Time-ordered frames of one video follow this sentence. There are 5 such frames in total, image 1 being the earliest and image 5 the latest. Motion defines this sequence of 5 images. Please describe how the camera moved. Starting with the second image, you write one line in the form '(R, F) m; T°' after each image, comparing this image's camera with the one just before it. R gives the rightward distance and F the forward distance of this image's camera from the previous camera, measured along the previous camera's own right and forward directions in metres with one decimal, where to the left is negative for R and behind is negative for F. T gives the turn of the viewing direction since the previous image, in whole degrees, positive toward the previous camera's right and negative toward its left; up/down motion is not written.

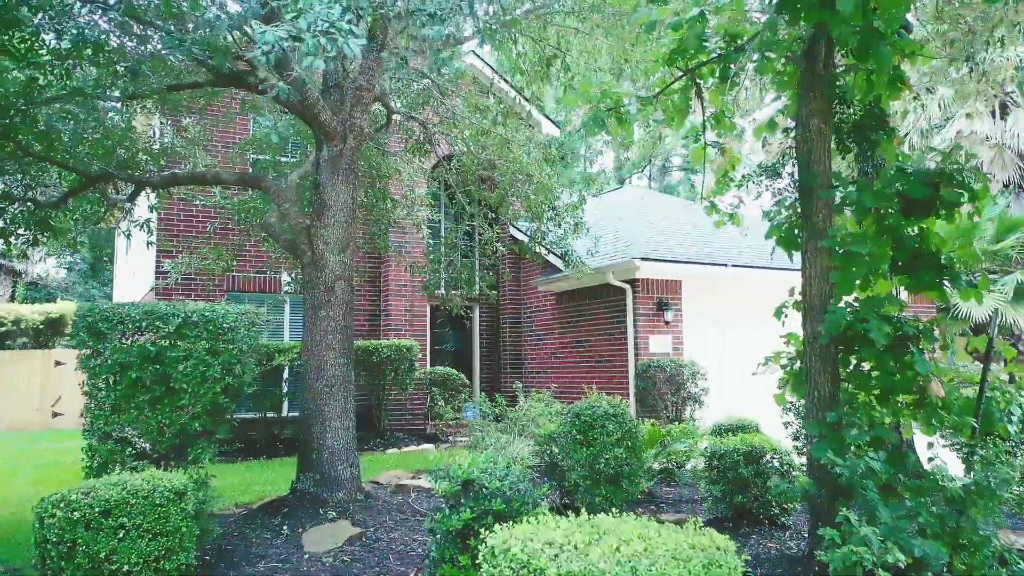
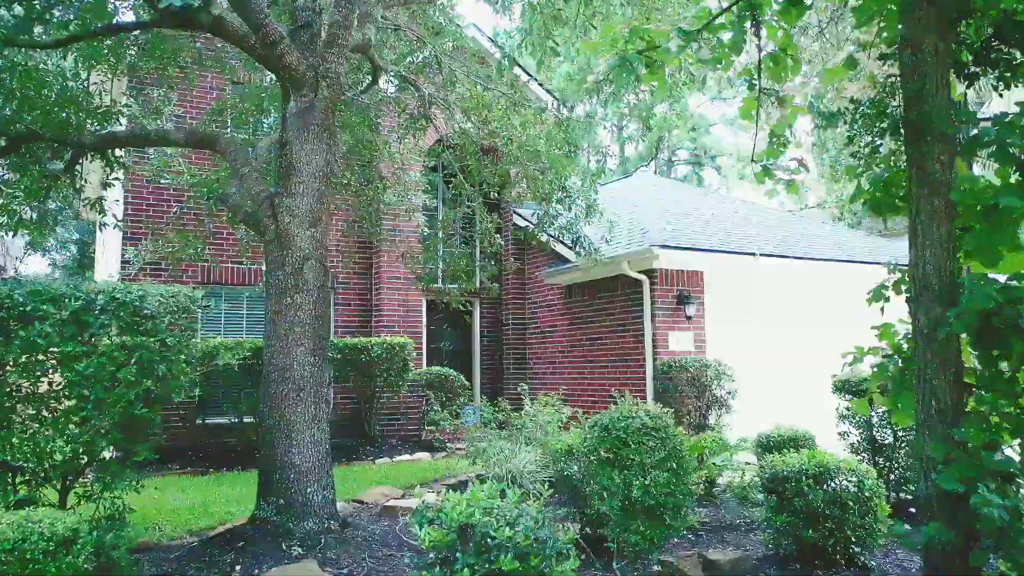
(-0.1, +1.1) m; 0°
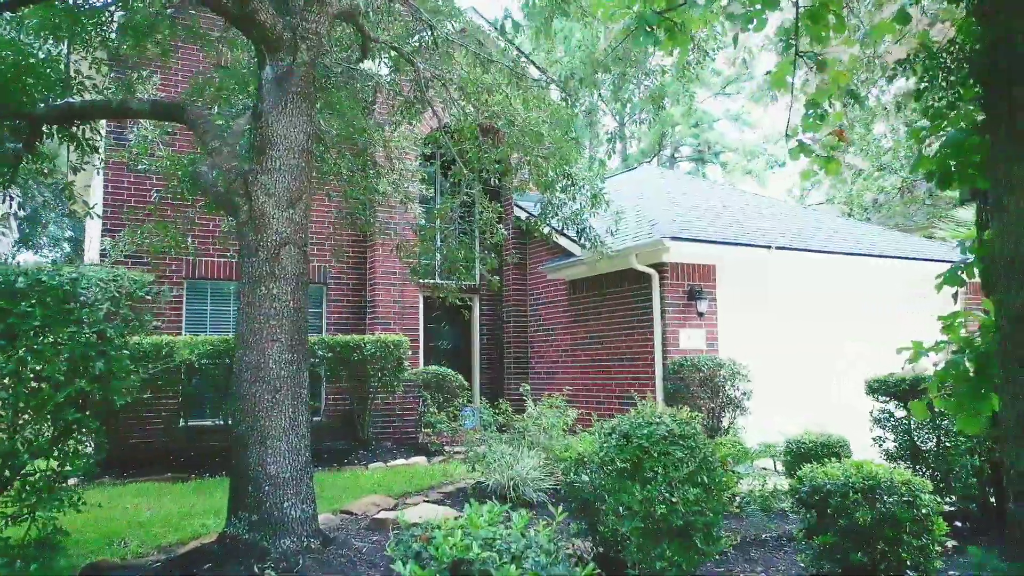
(0.0, +0.5) m; 0°
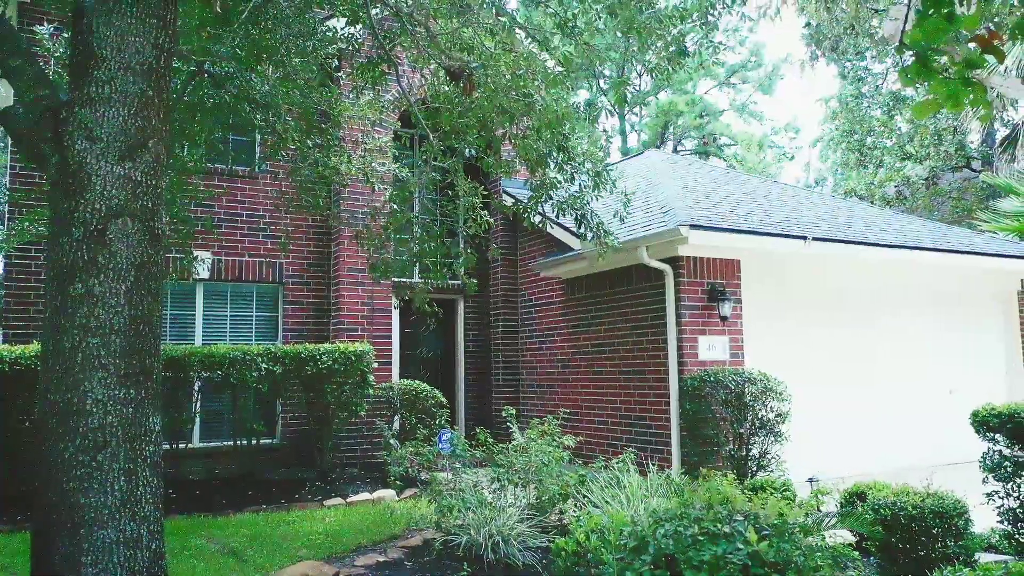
(+0.1, +1.5) m; 0°
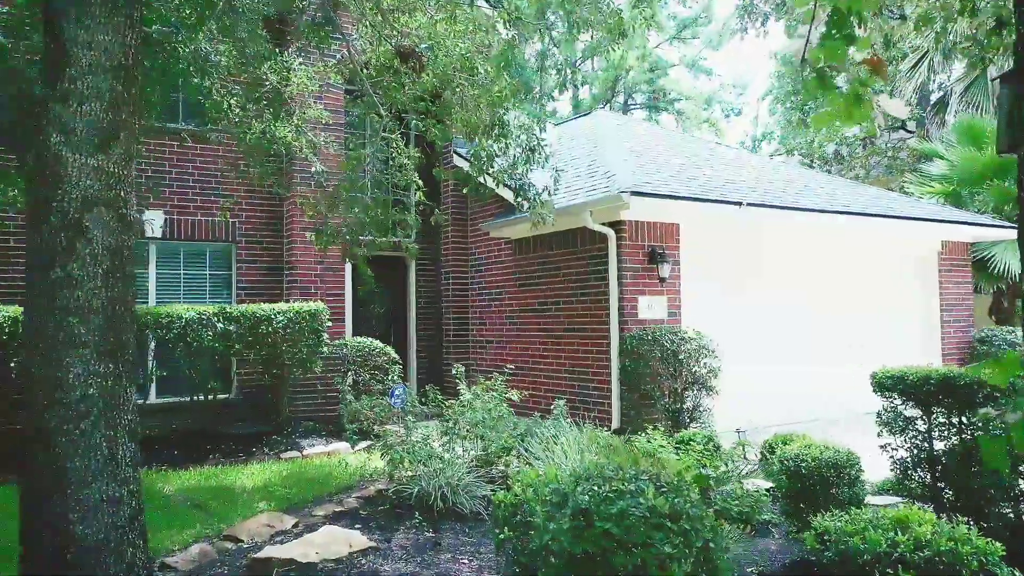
(0.0, -0.3) m; +4°
